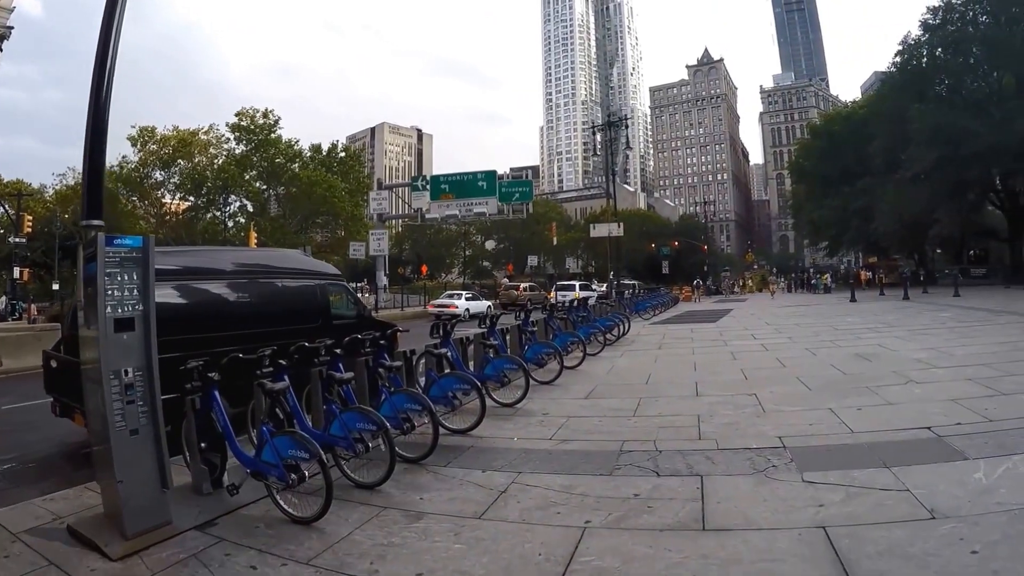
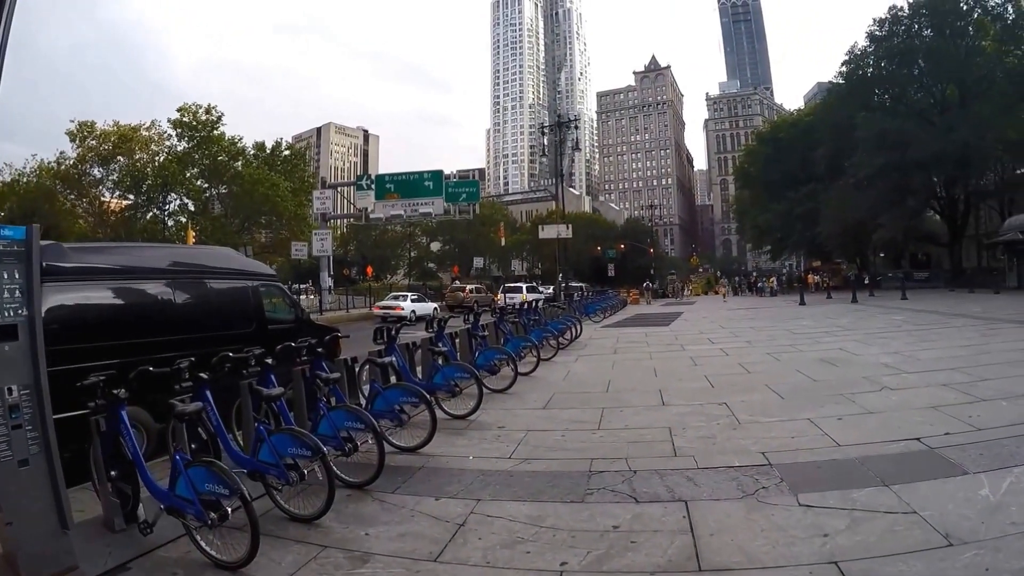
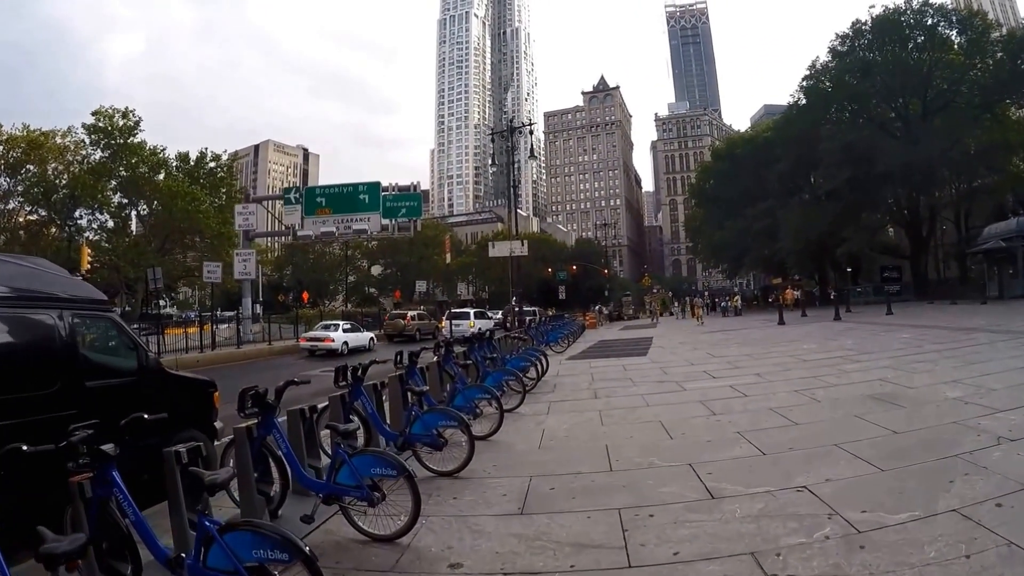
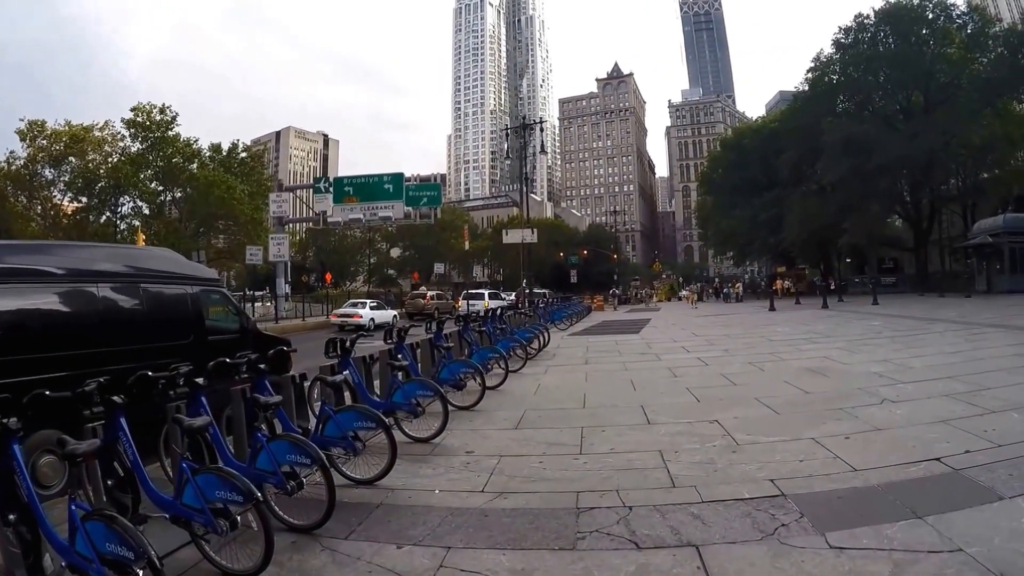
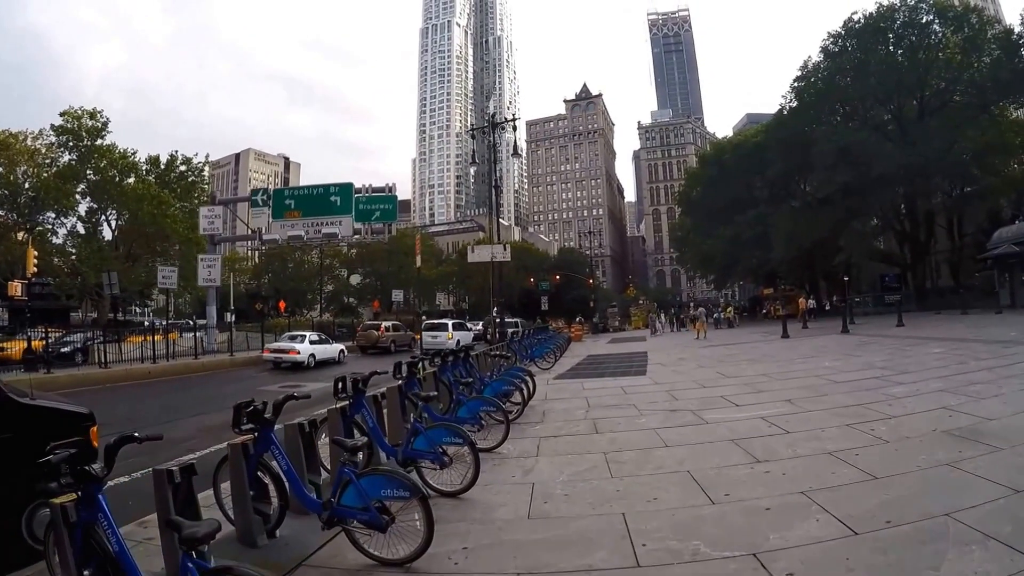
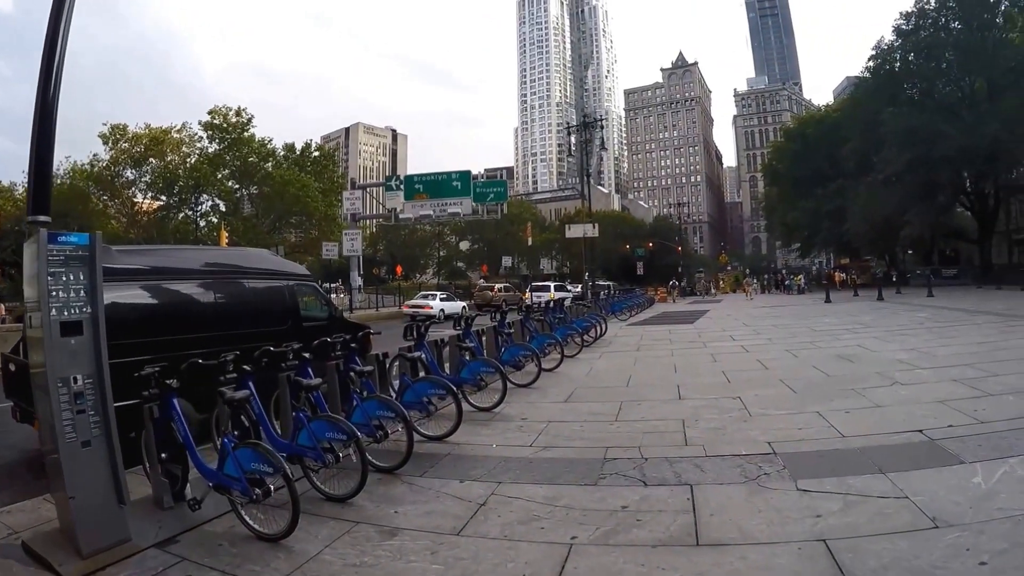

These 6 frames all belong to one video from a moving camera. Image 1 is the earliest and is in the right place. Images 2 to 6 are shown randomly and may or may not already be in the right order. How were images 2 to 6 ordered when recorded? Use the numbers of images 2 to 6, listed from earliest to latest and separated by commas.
6, 2, 4, 3, 5
